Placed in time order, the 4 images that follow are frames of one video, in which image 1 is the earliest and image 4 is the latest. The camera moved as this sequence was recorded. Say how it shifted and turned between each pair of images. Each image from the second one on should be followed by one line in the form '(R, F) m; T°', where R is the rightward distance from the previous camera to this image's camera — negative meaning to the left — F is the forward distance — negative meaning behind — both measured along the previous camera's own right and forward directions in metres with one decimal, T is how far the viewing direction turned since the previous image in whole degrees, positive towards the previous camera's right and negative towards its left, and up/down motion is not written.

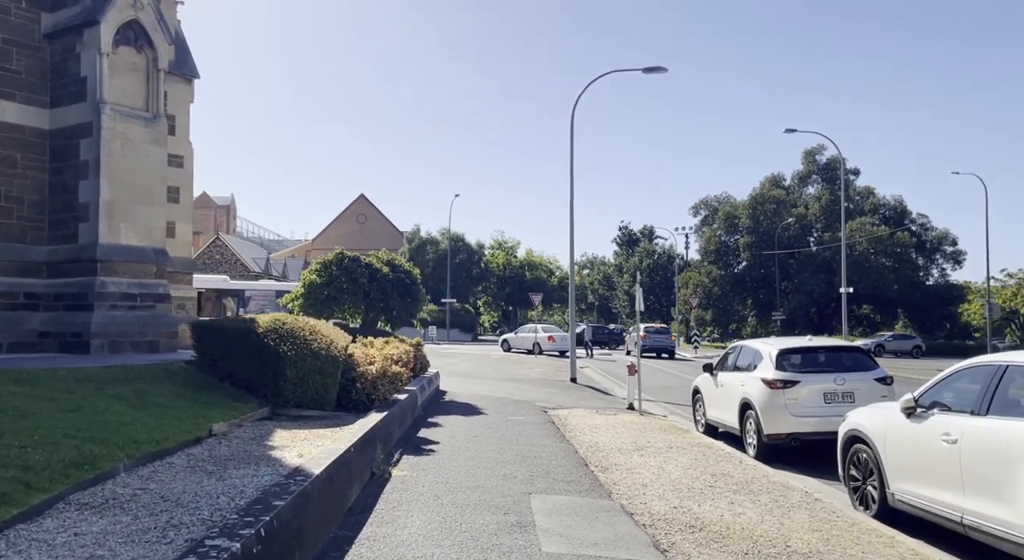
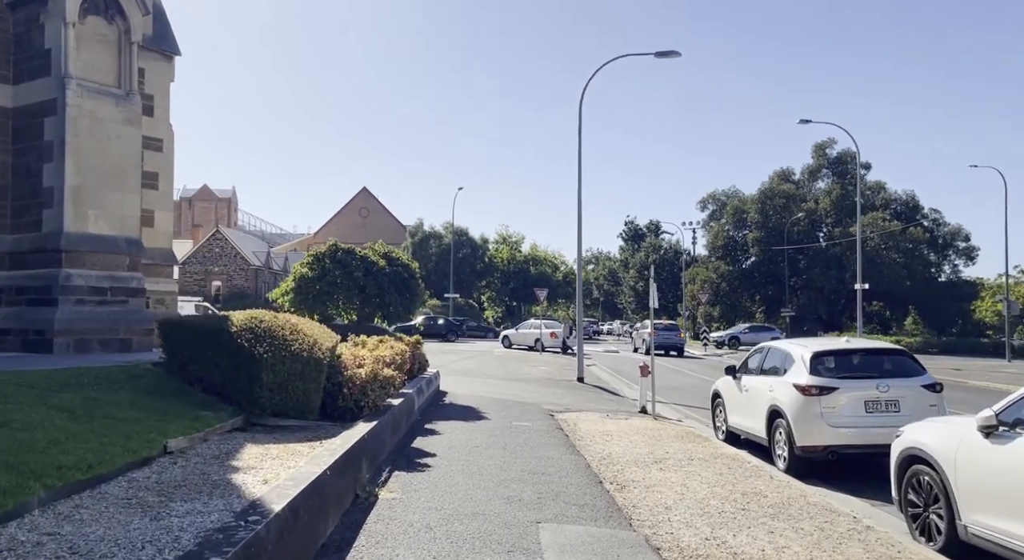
(0.0, +1.0) m; 0°
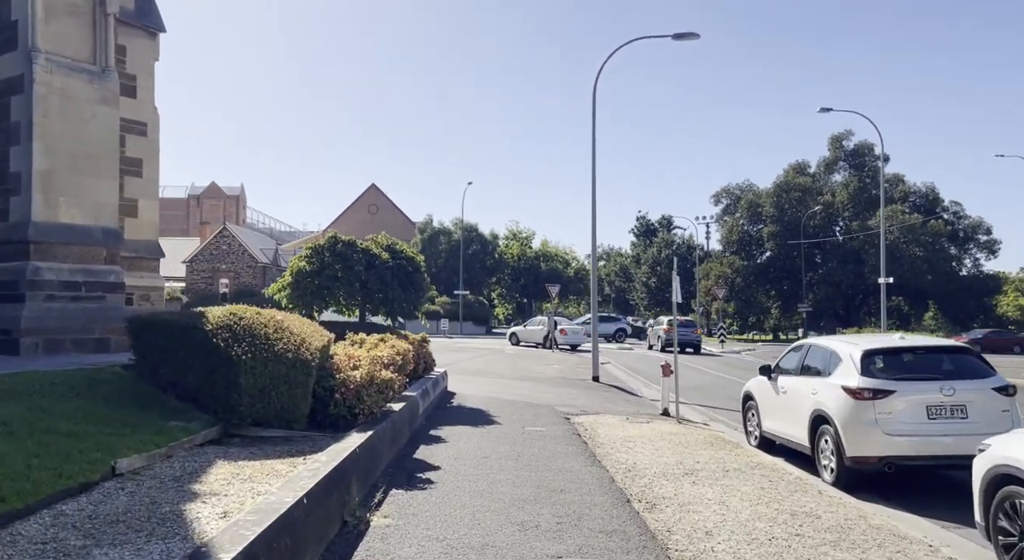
(0.0, +1.0) m; -1°
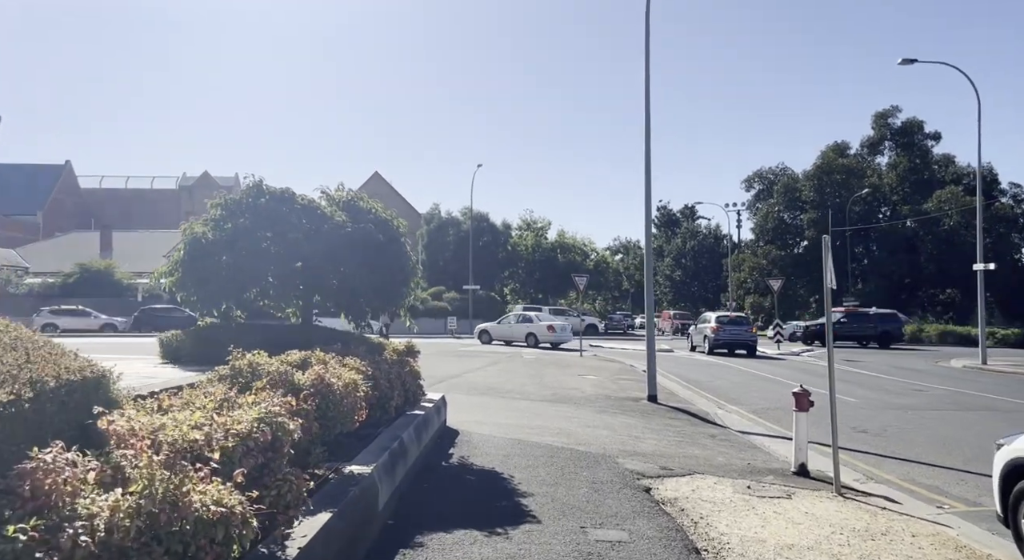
(-0.3, +5.7) m; -1°
